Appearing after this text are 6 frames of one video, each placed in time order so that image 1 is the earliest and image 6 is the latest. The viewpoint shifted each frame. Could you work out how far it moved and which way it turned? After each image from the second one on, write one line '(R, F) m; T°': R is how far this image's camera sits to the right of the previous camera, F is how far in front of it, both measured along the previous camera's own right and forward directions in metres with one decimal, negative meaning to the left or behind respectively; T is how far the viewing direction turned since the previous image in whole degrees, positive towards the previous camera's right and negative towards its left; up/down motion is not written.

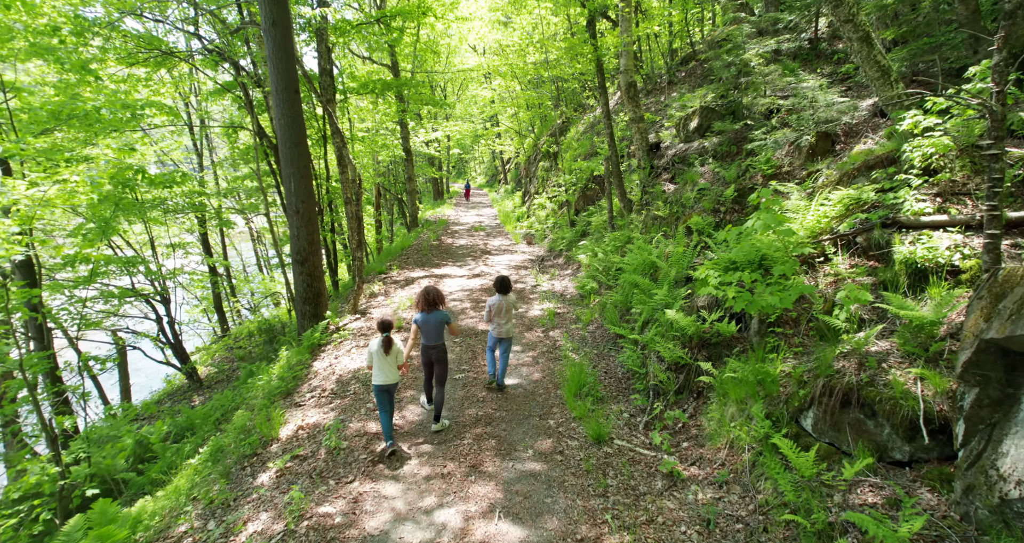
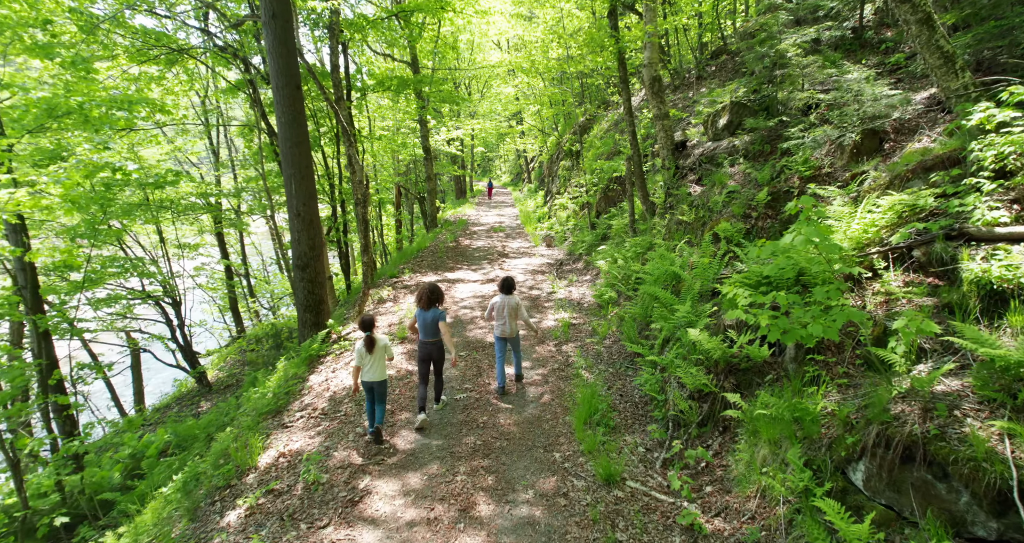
(+0.3, +0.7) m; -3°
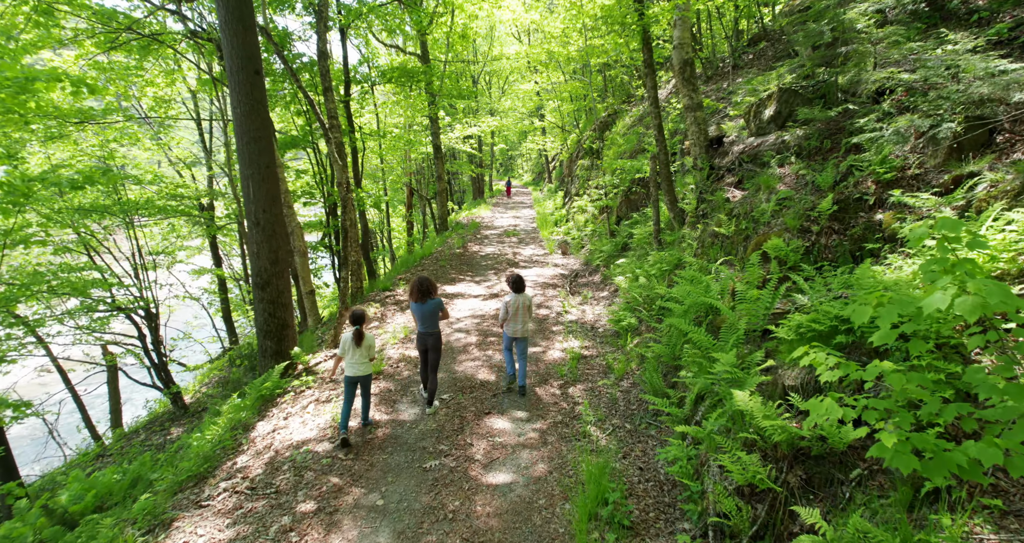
(+0.4, +1.8) m; -2°
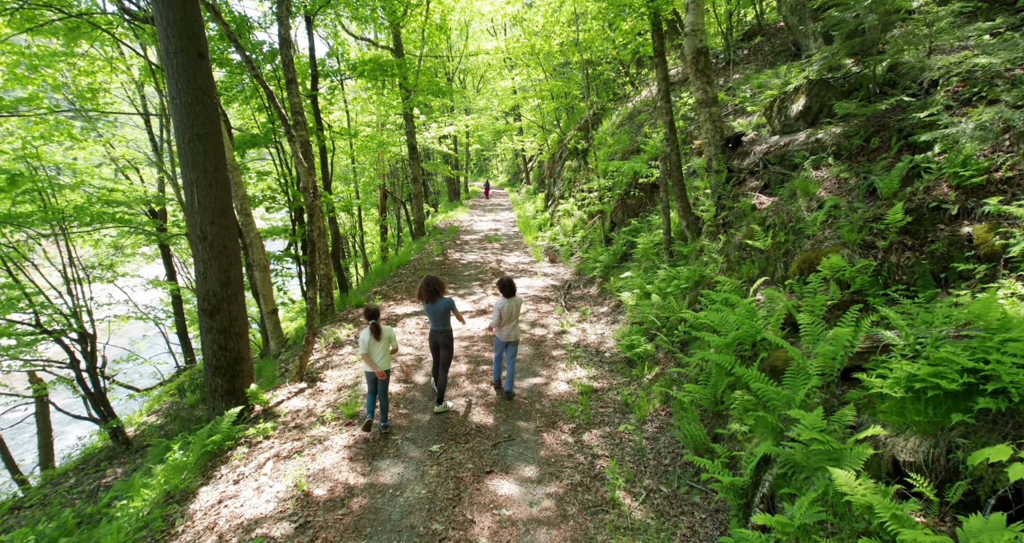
(-0.3, +1.3) m; +3°
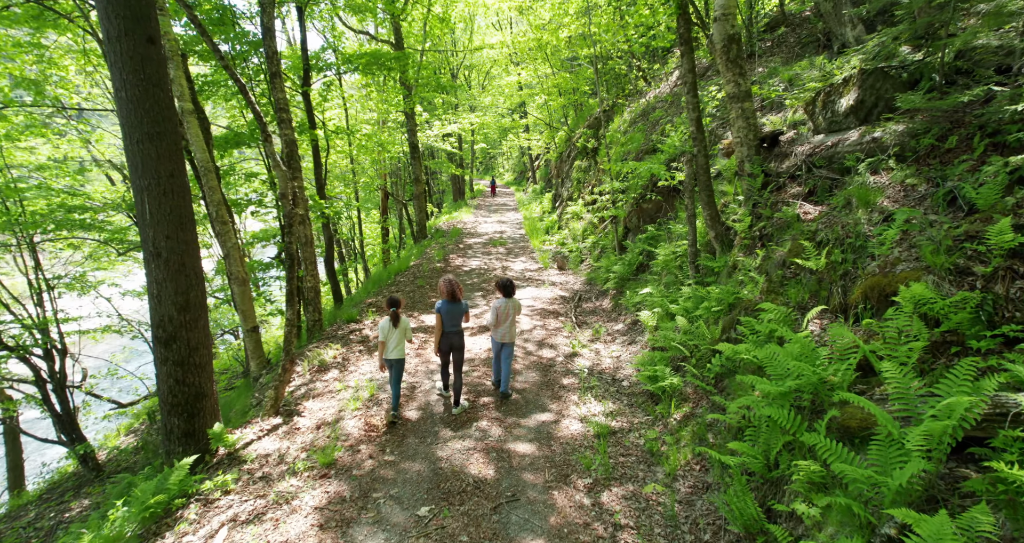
(0.0, +1.1) m; -1°
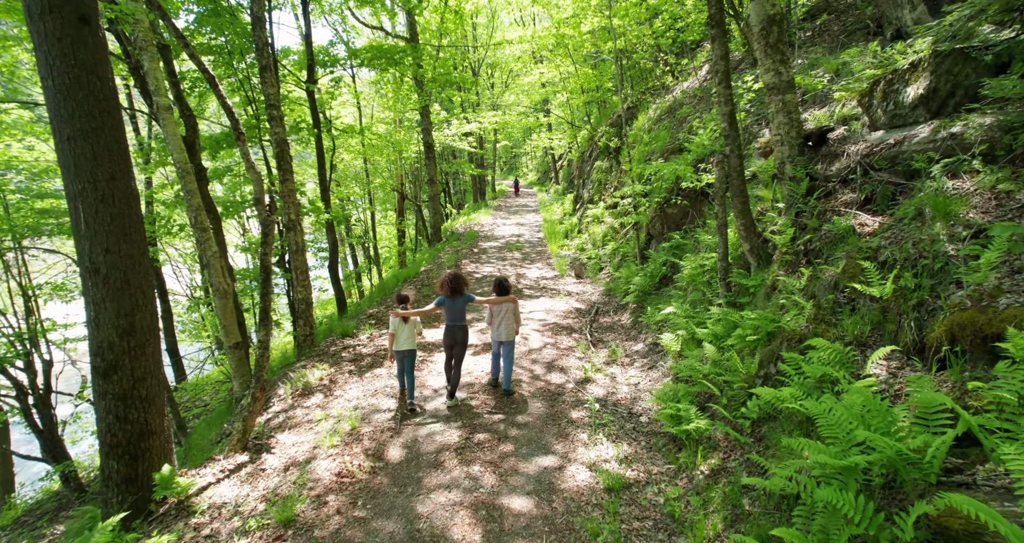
(+0.3, +1.0) m; -3°
